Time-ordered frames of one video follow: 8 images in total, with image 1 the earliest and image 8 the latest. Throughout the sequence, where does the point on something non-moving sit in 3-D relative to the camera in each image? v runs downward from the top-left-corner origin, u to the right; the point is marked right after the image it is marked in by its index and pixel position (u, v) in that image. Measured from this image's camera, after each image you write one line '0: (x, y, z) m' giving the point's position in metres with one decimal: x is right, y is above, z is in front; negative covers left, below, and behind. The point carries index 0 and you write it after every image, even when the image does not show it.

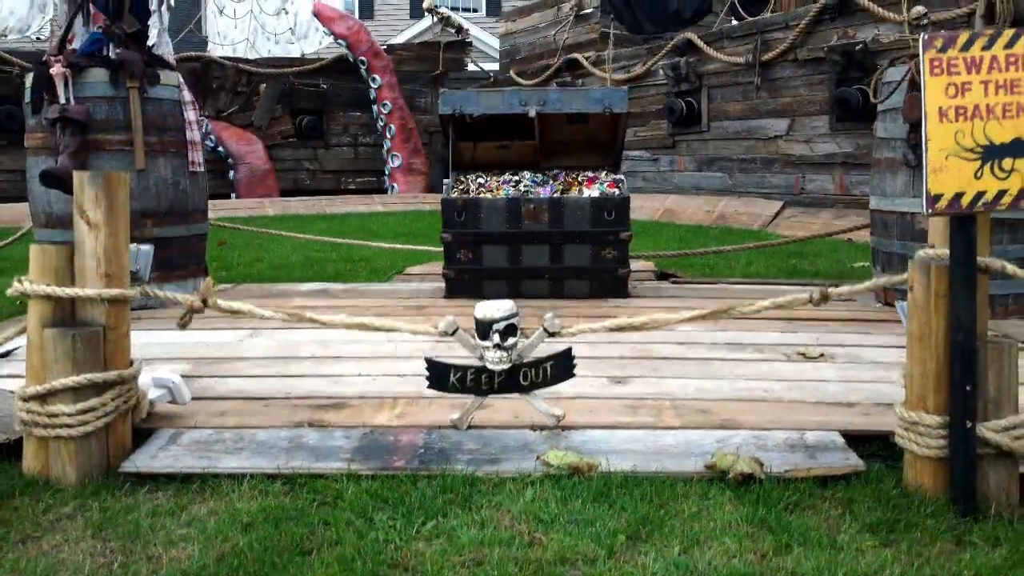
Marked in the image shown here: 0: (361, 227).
0: (-1.3, +0.5, +6.8) m
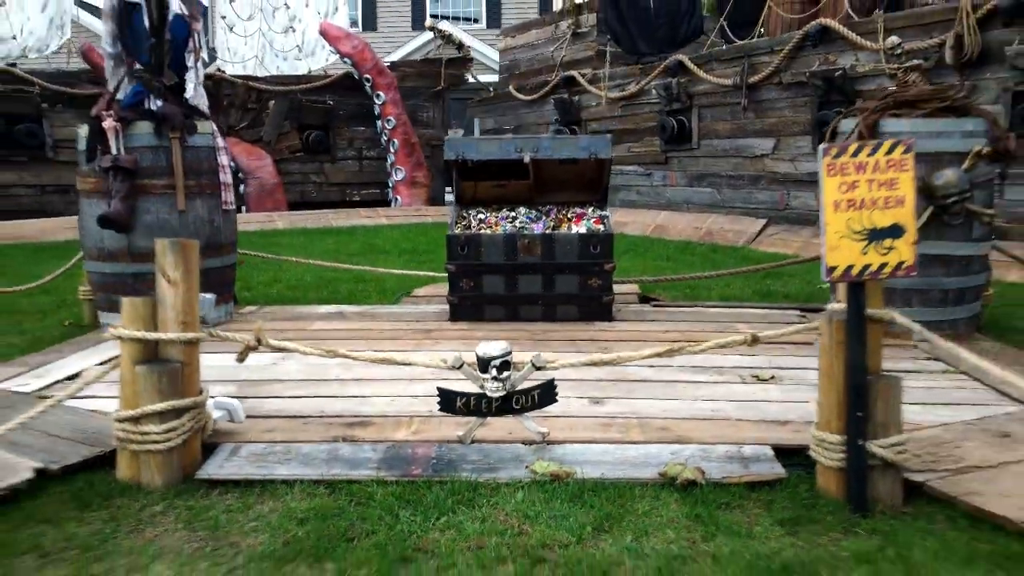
0: (-1.3, +0.4, +7.2) m
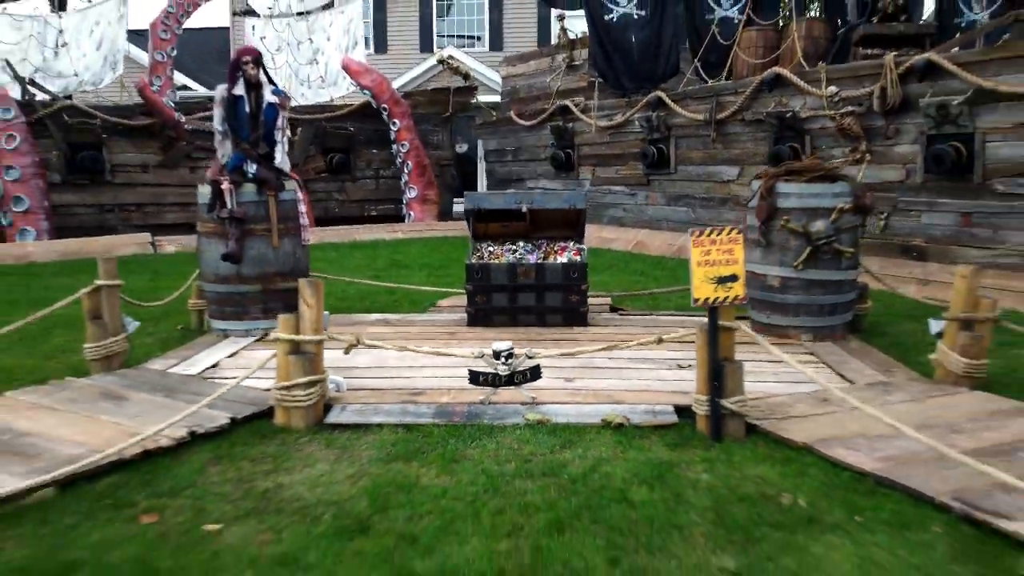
0: (-1.3, +0.3, +8.5) m
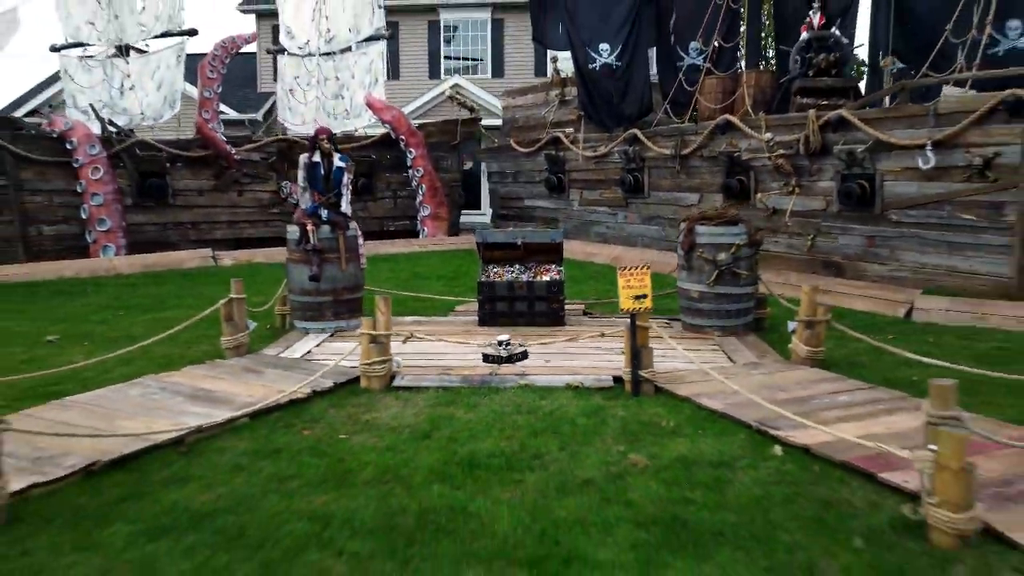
0: (-1.3, +0.2, +10.3) m
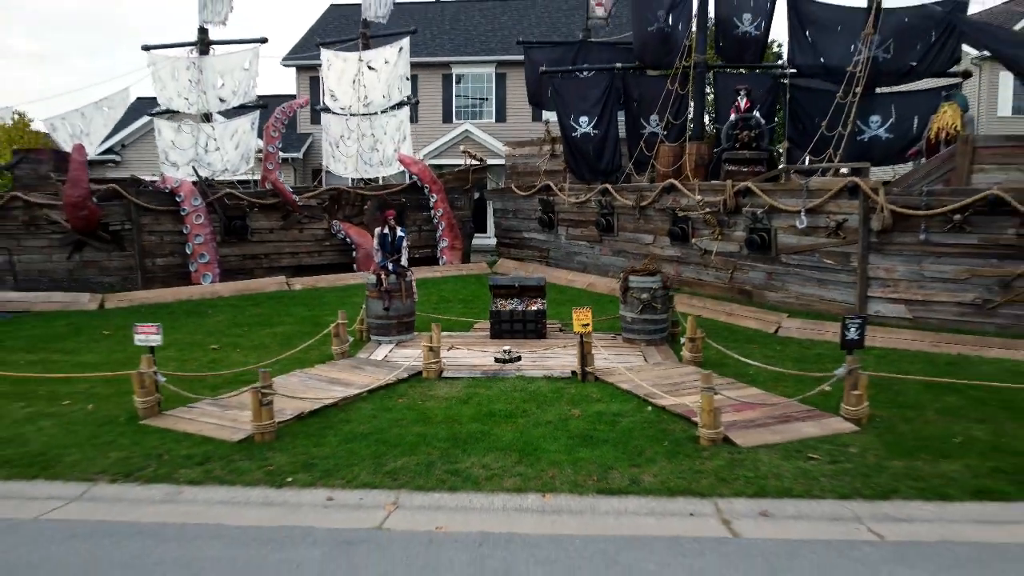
0: (-1.3, -0.1, +13.9) m
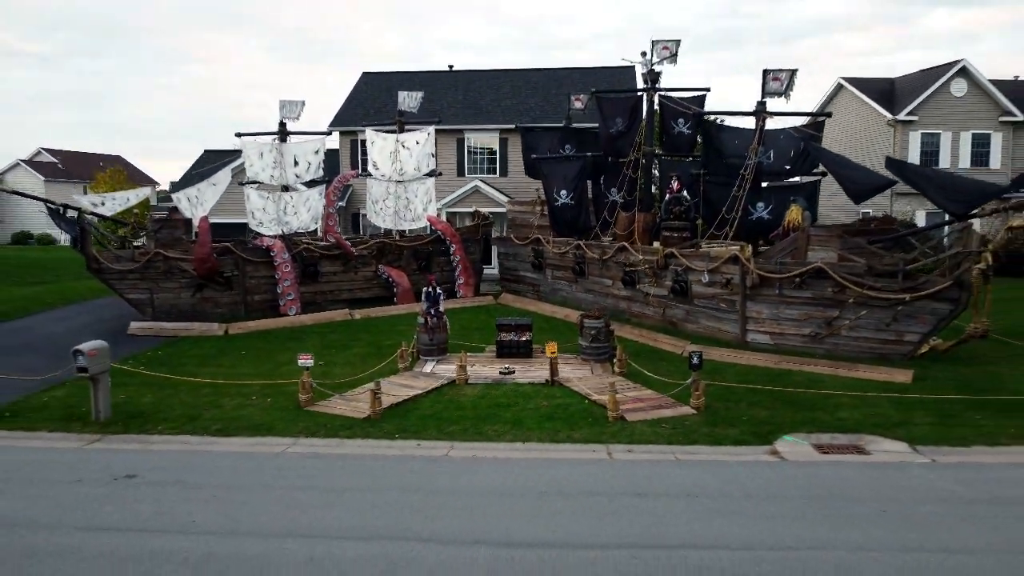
0: (-1.3, -0.8, +19.6) m
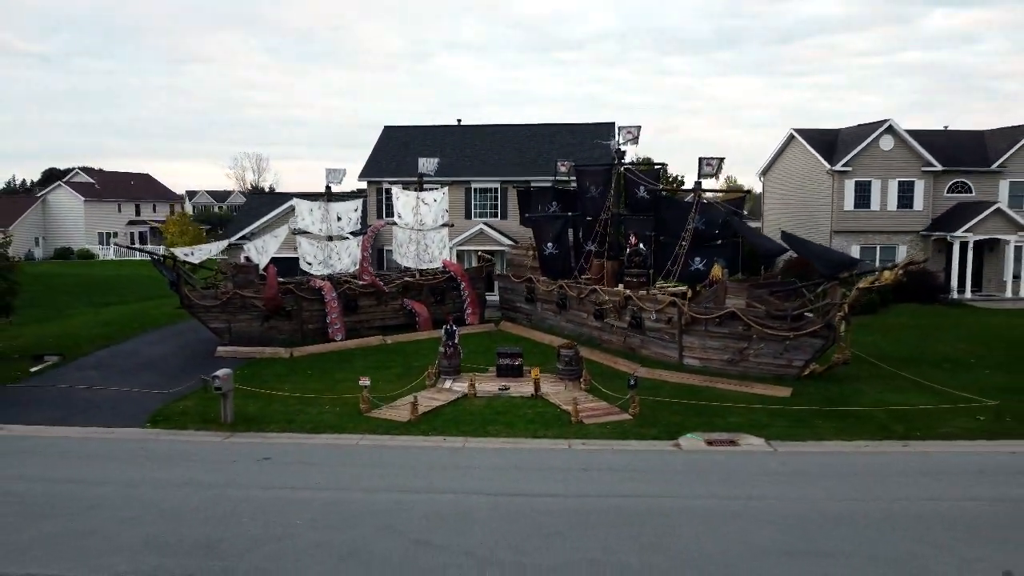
0: (-1.4, -1.8, +25.4) m
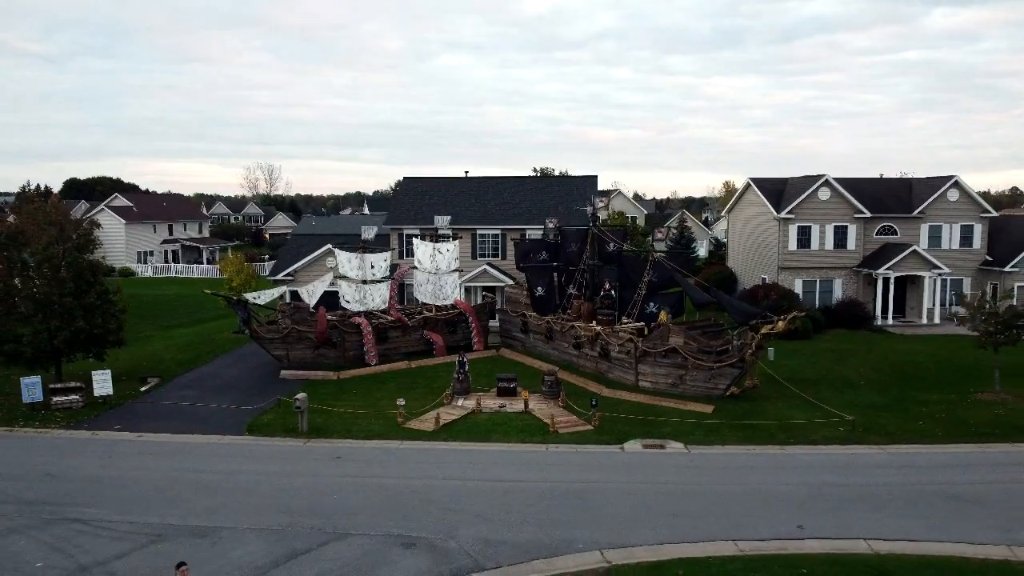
0: (-1.5, -3.2, +32.6) m
